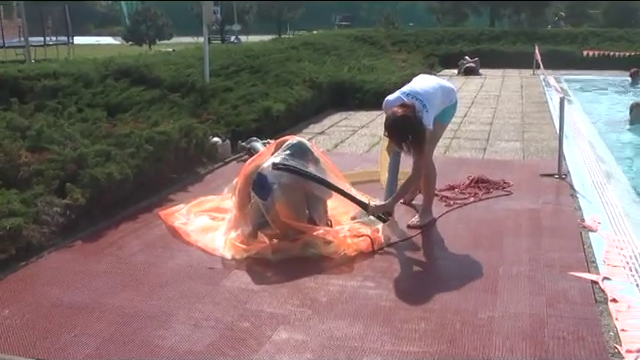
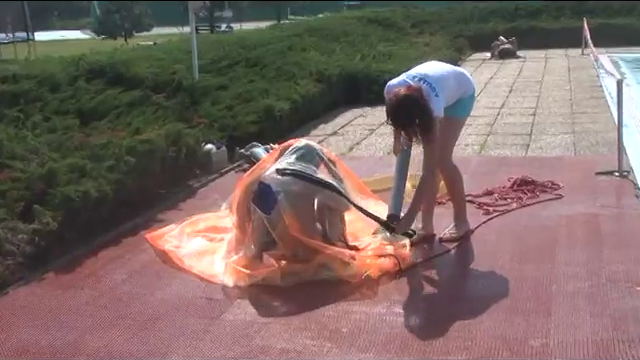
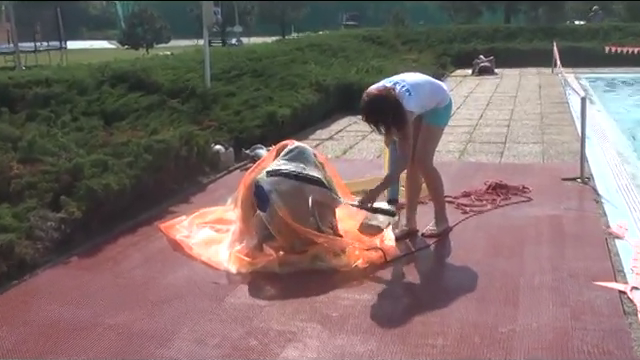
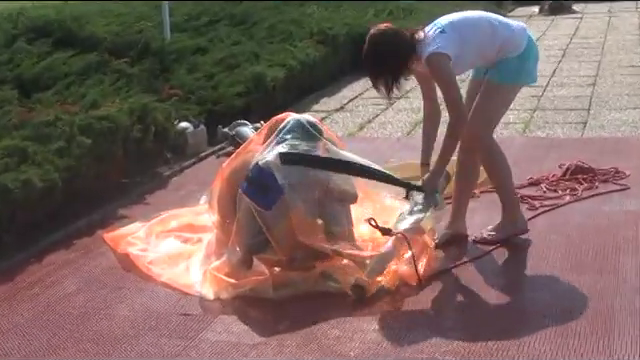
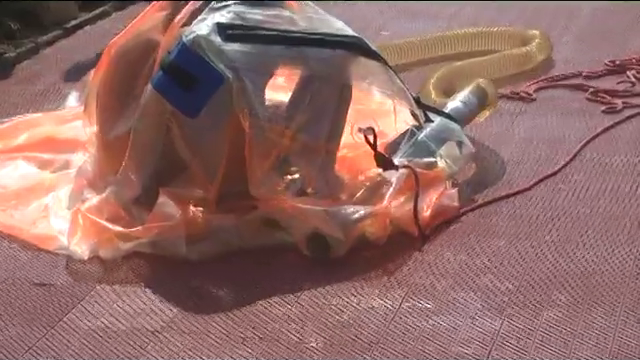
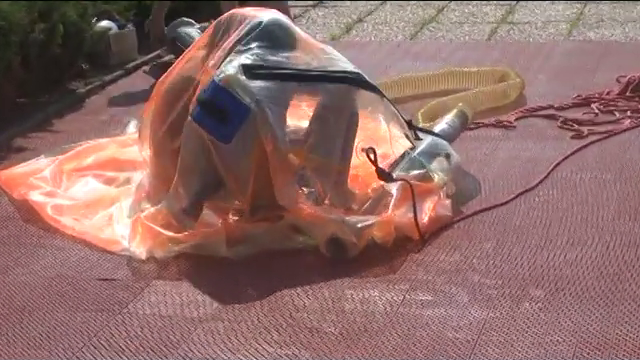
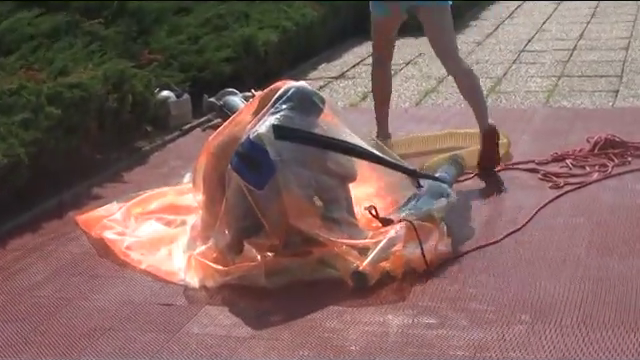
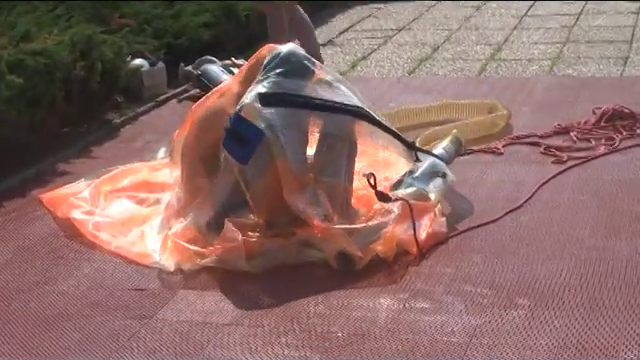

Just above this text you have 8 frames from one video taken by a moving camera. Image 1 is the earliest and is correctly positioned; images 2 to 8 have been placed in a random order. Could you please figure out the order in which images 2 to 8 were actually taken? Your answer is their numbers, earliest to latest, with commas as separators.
3, 2, 4, 7, 8, 6, 5
